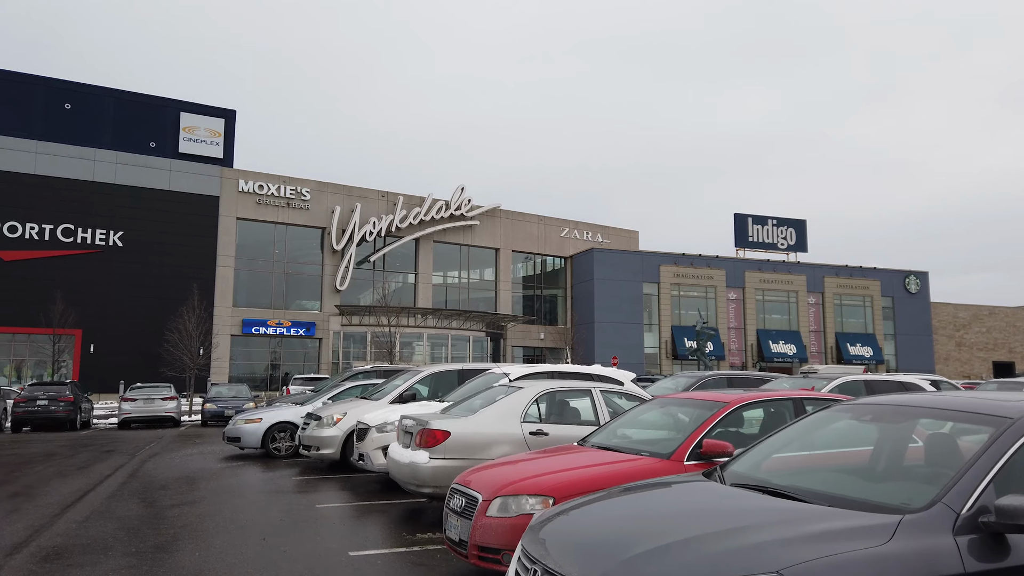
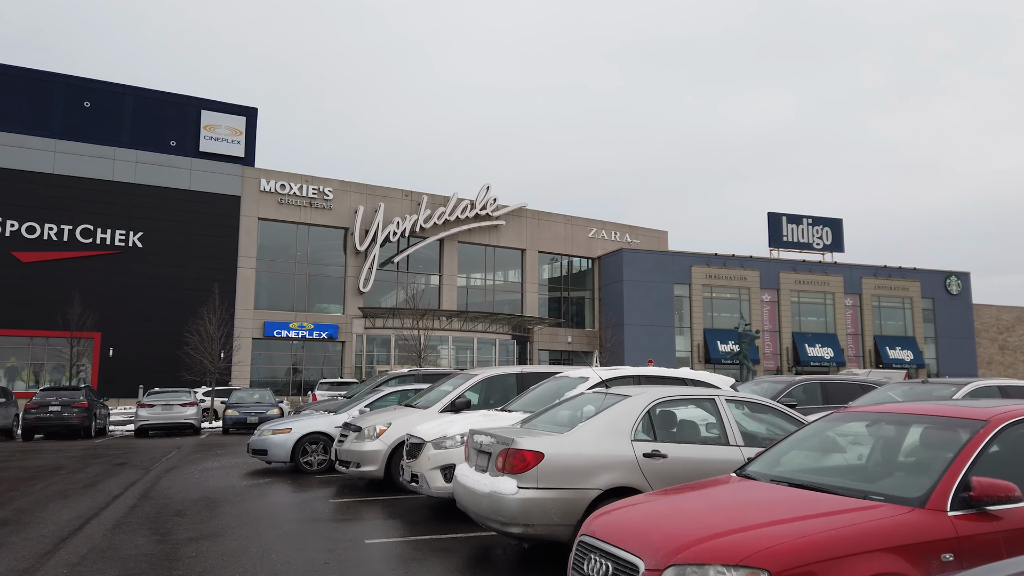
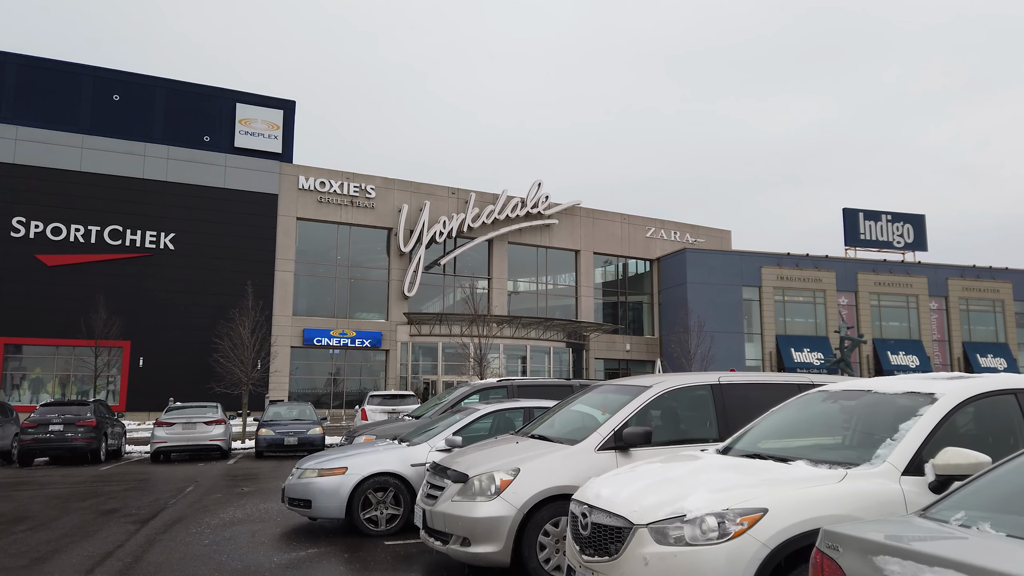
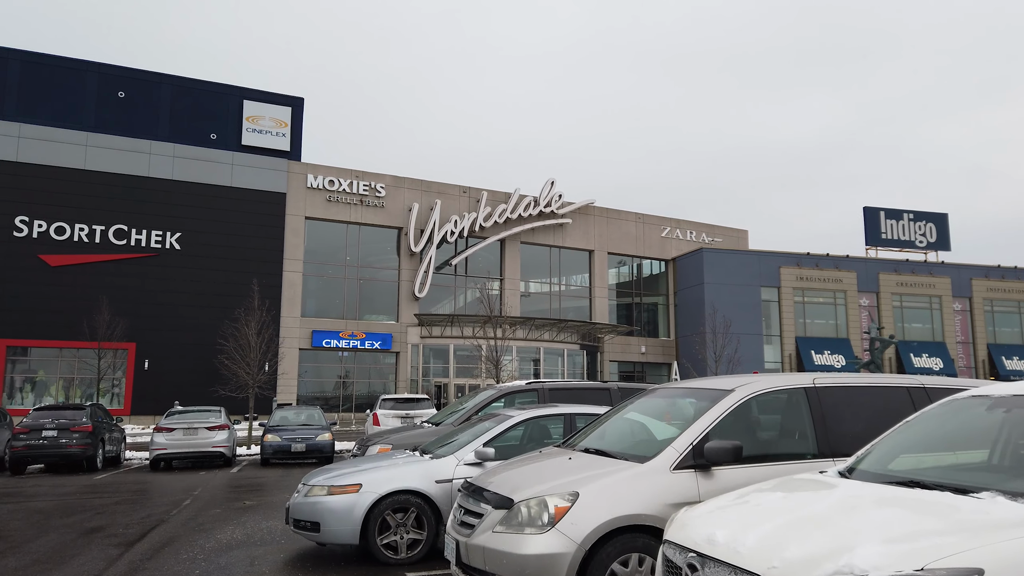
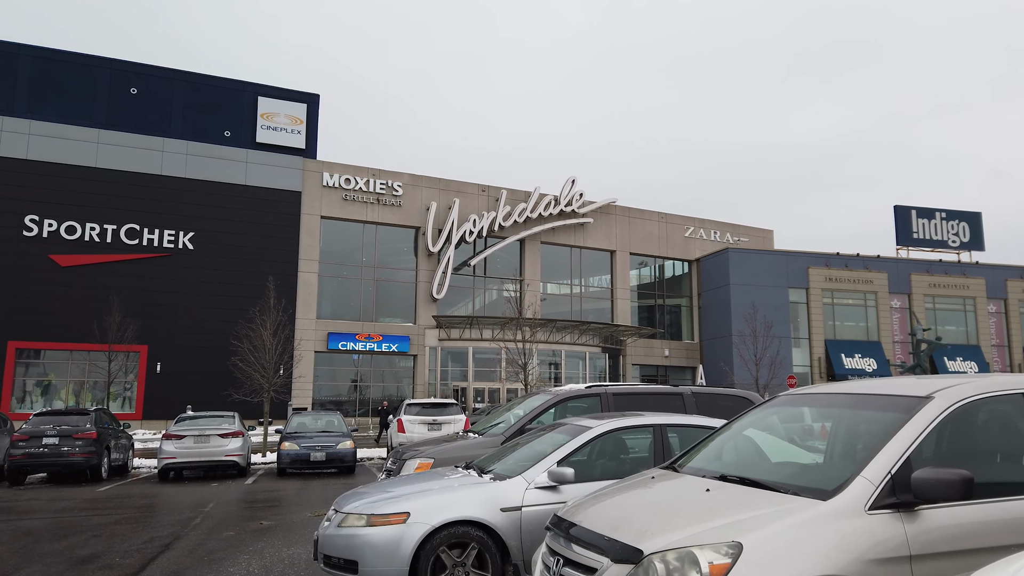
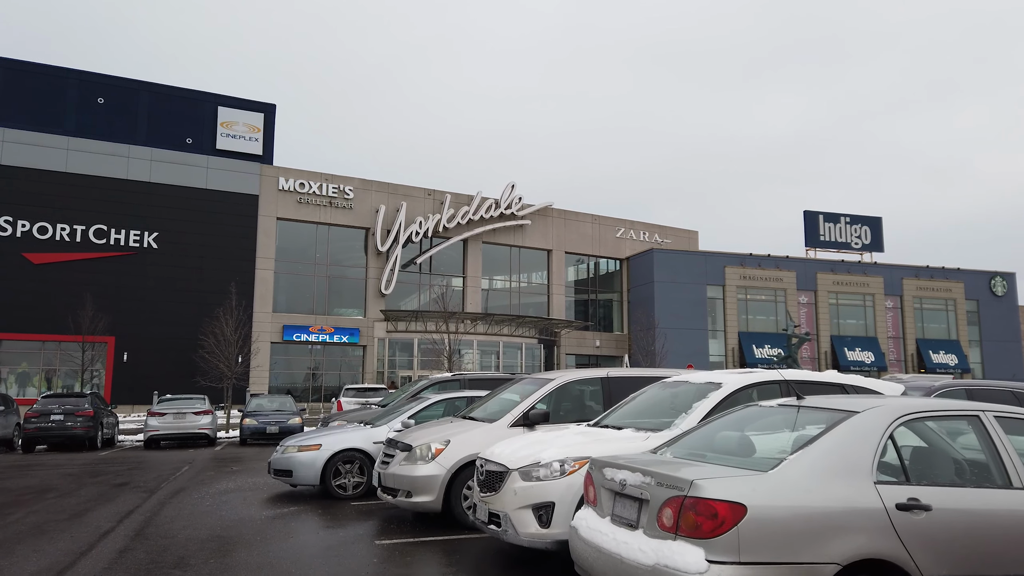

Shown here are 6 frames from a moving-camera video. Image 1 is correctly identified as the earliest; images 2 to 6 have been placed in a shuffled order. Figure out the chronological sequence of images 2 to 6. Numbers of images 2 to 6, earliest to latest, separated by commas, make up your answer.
2, 6, 3, 4, 5
